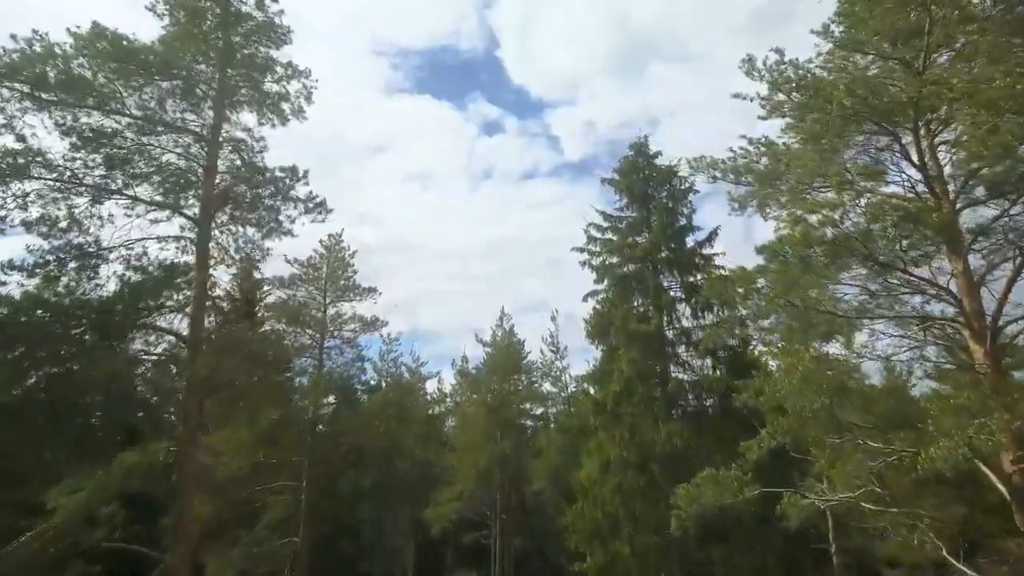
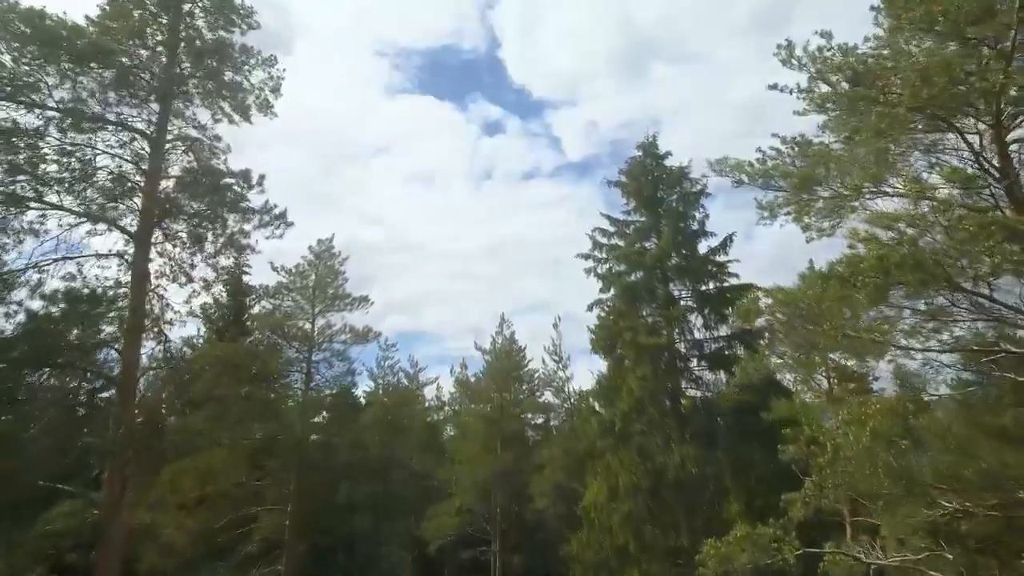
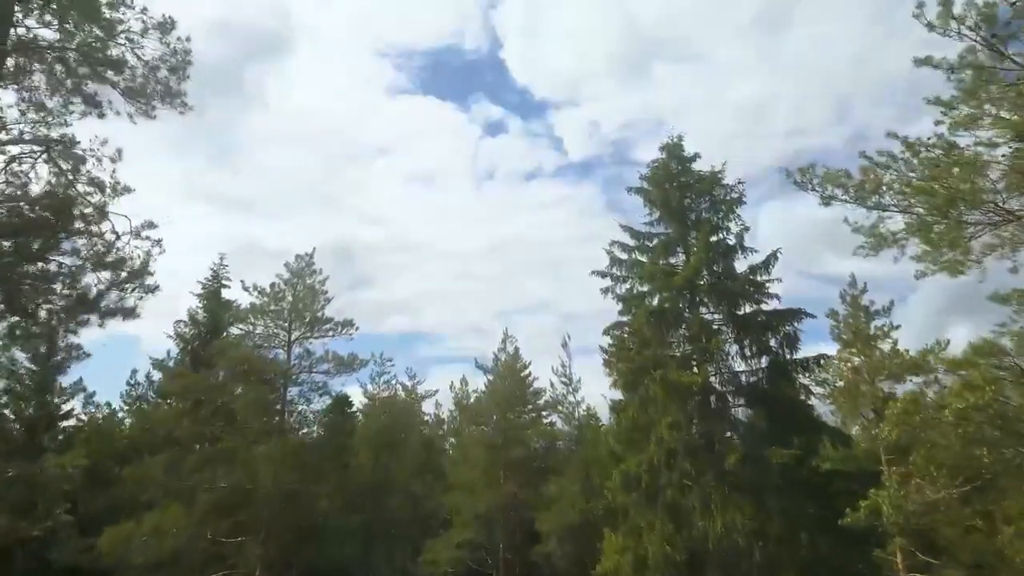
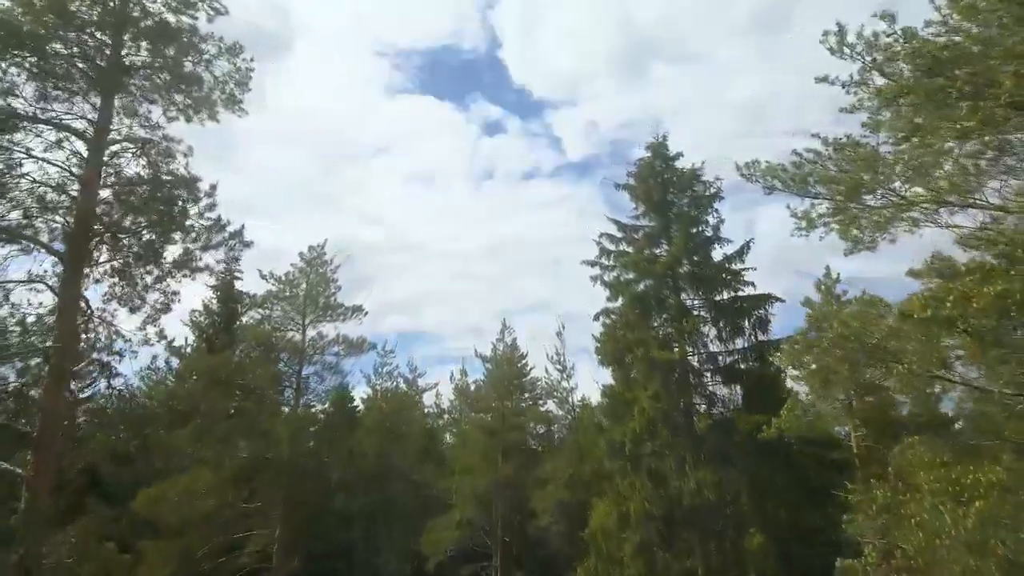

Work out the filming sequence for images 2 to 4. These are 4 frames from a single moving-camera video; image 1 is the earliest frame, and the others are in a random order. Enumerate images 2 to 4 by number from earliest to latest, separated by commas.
2, 4, 3
